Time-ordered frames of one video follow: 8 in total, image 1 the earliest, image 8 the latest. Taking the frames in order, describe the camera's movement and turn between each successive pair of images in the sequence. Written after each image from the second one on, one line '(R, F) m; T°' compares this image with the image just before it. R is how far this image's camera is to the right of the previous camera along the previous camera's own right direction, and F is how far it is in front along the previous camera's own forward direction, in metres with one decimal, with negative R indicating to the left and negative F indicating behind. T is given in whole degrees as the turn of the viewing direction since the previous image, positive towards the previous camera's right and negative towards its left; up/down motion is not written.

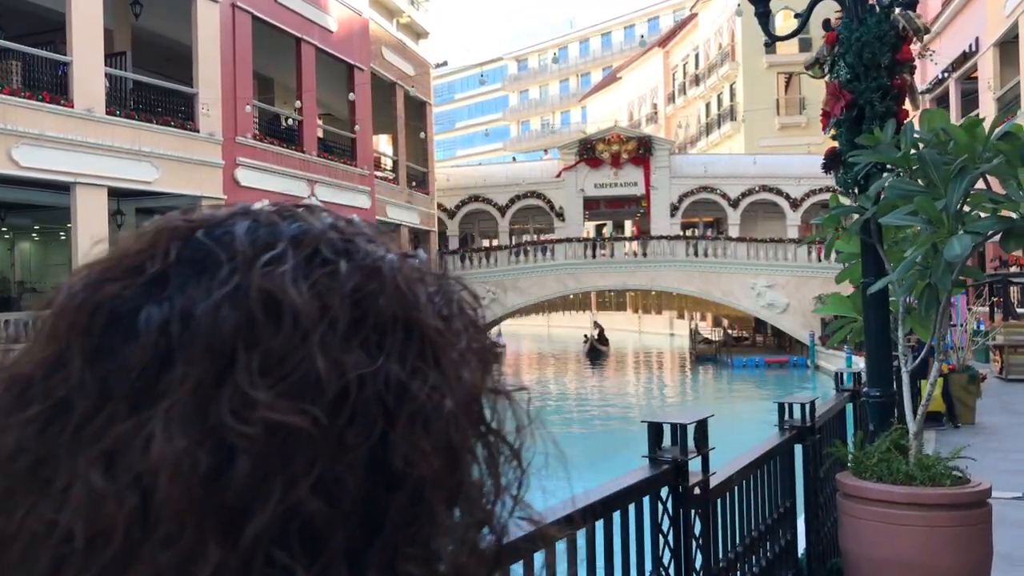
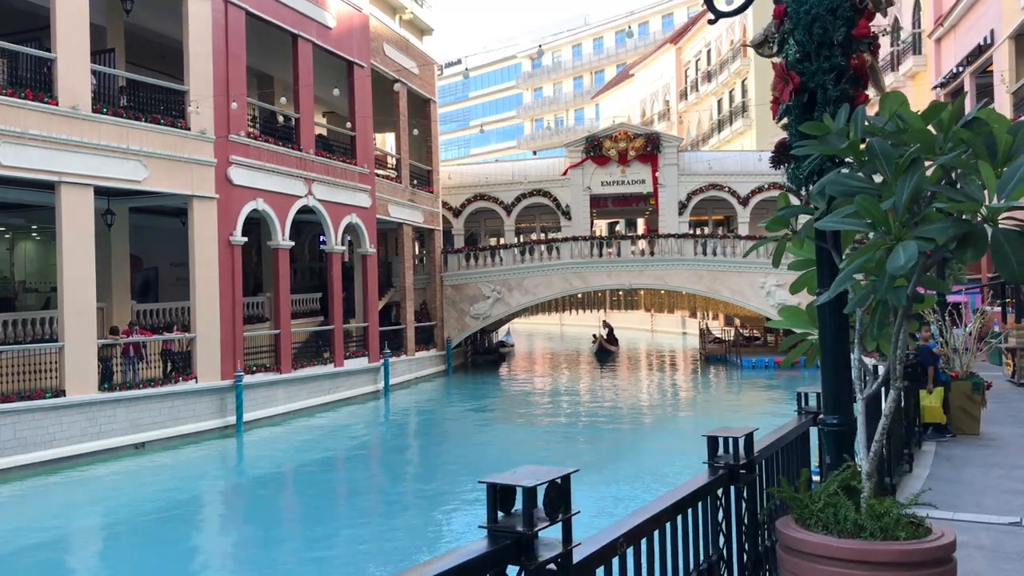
(+0.4, +0.4) m; -1°
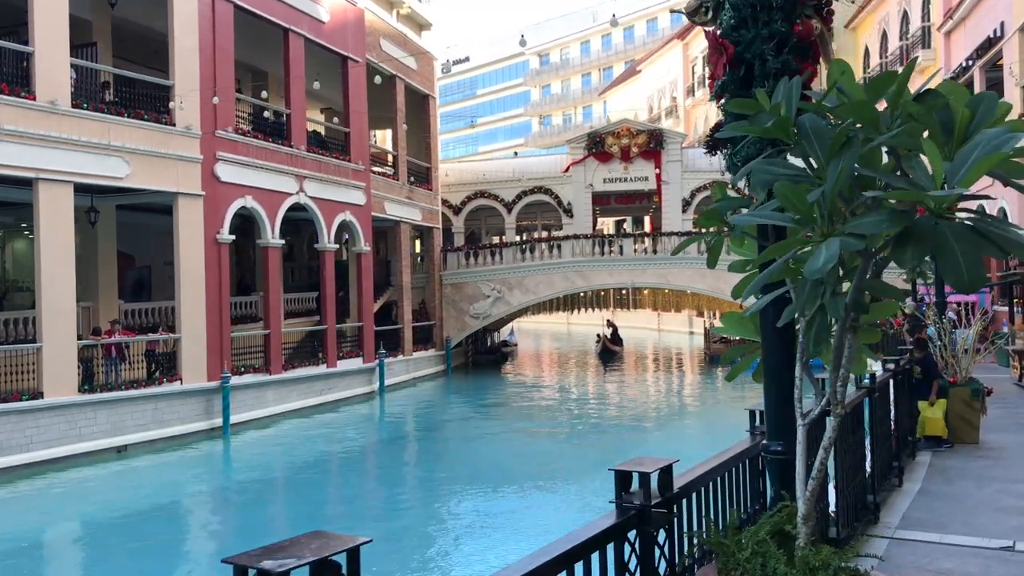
(+0.3, +0.4) m; -1°
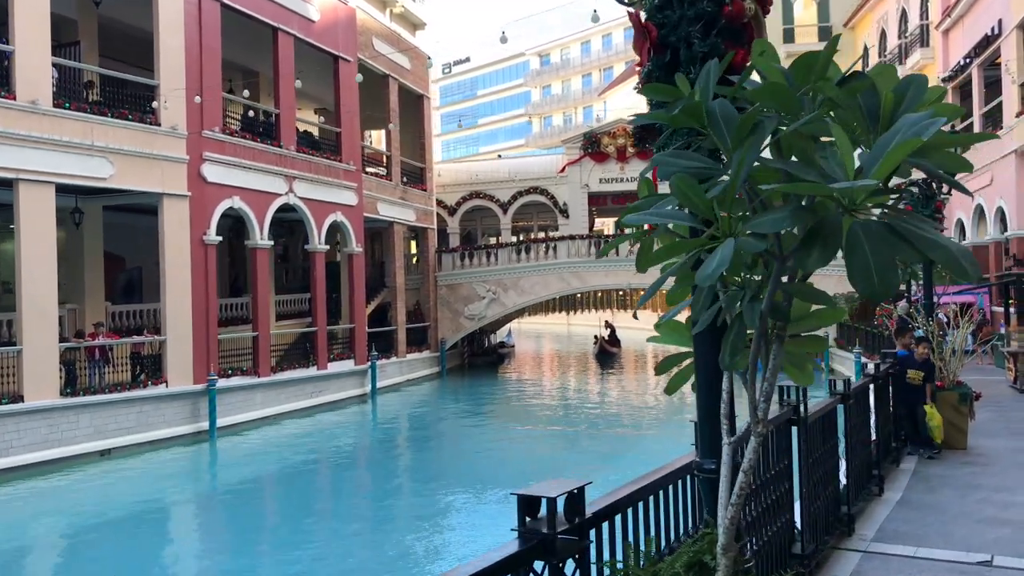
(+0.2, +0.2) m; 0°
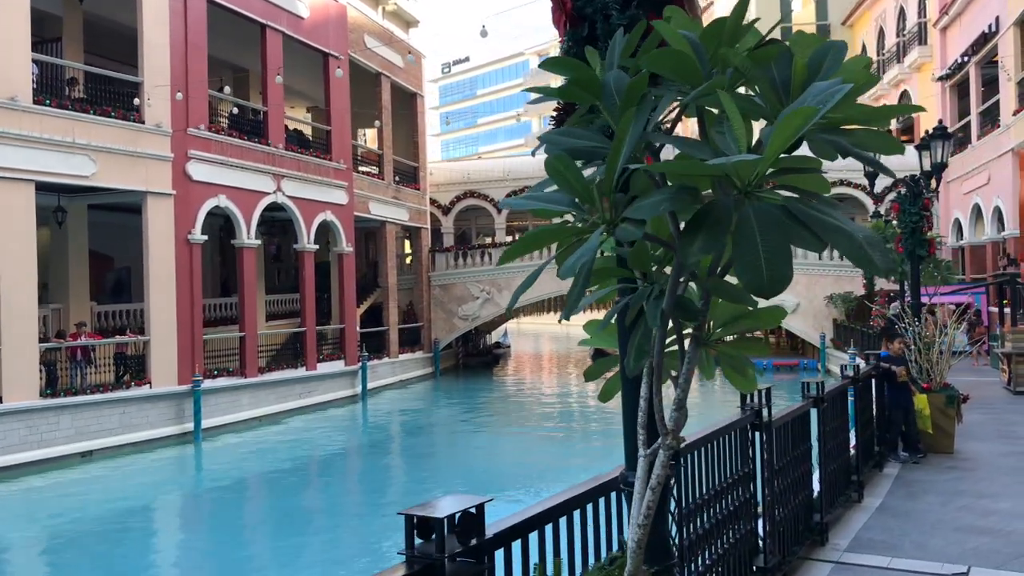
(+0.2, +0.2) m; 0°
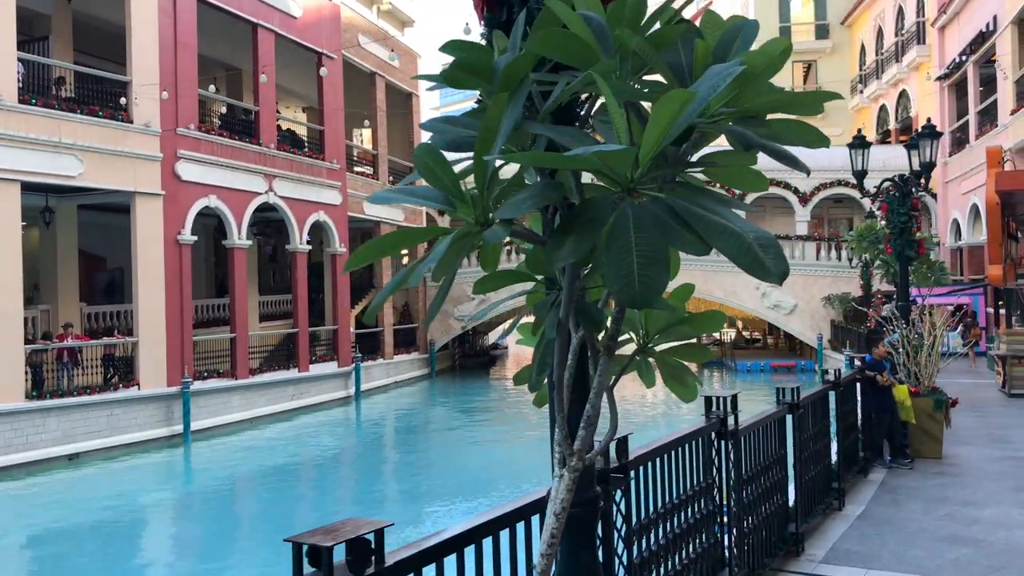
(+0.2, +0.1) m; 0°
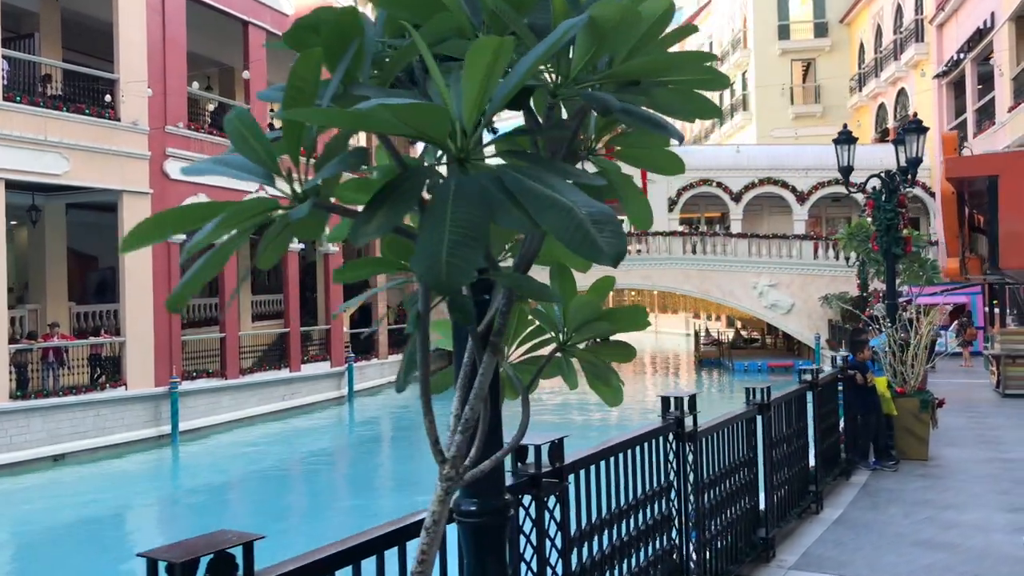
(+0.2, +0.1) m; 0°
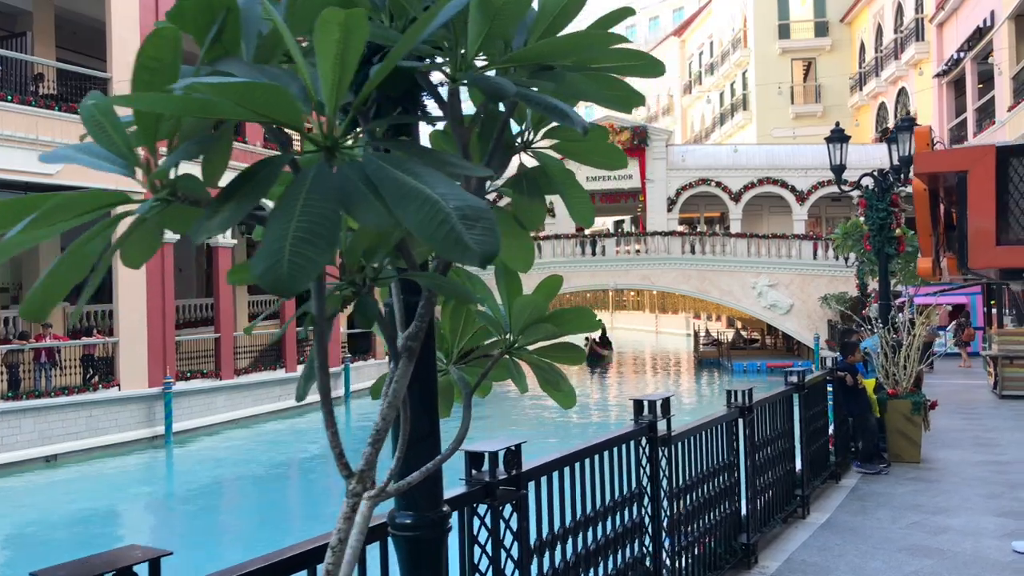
(+0.1, +0.1) m; 0°
